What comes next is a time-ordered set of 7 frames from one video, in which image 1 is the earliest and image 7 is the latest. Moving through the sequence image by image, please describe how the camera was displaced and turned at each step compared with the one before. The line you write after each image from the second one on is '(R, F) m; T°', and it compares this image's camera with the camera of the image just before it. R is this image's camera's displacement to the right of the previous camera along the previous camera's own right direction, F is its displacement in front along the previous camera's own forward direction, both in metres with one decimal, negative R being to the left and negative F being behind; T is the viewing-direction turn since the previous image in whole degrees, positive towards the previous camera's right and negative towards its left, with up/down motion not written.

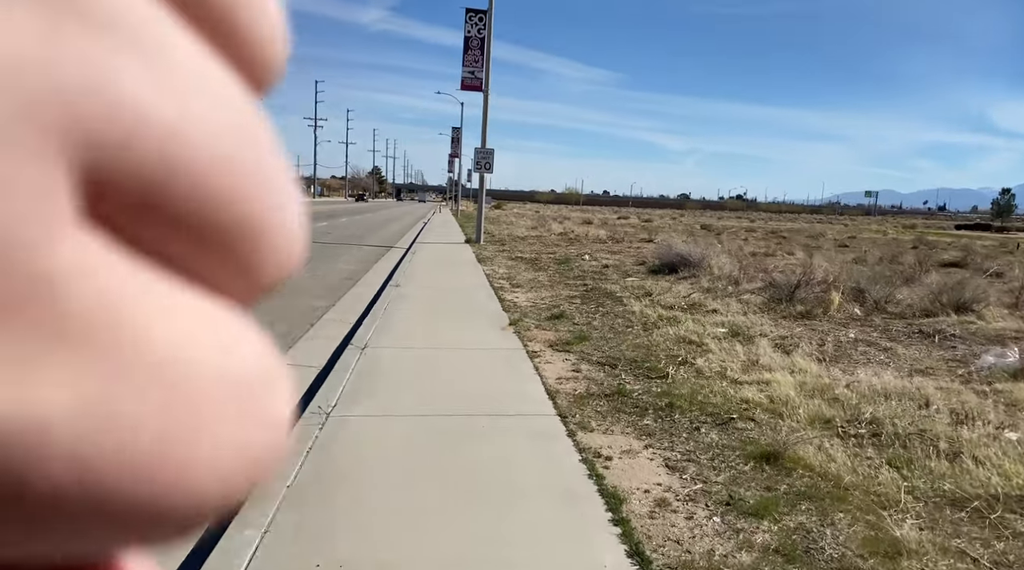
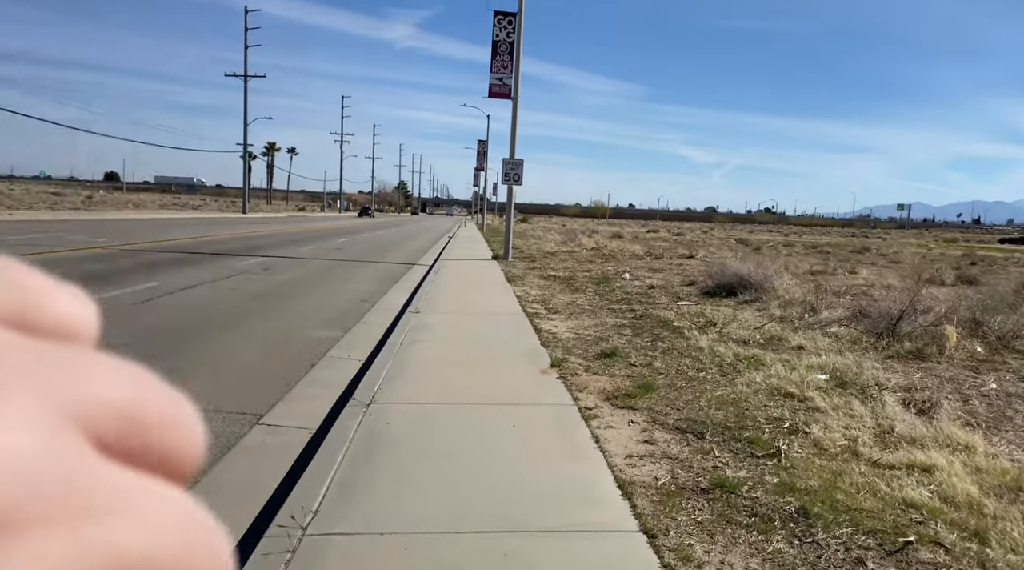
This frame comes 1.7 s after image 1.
(-0.2, +1.7) m; -2°
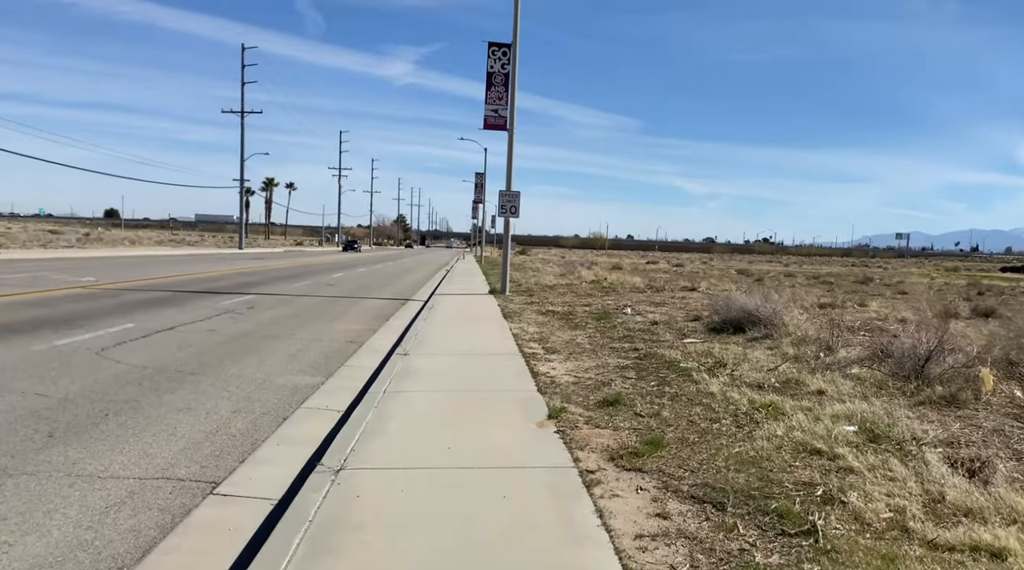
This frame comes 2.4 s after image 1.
(+0.1, +0.7) m; 0°
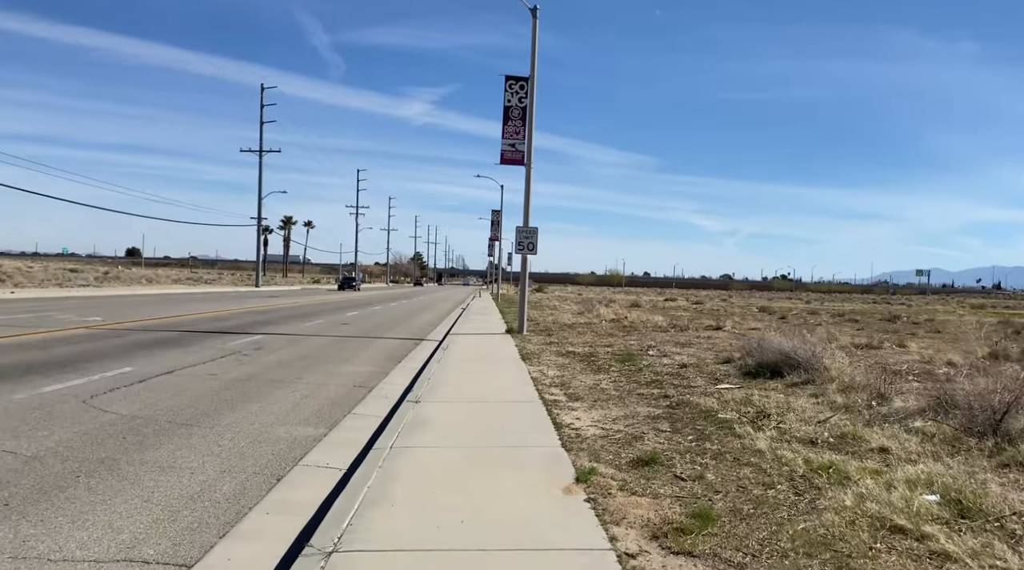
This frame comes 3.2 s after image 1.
(0.0, +0.8) m; -1°
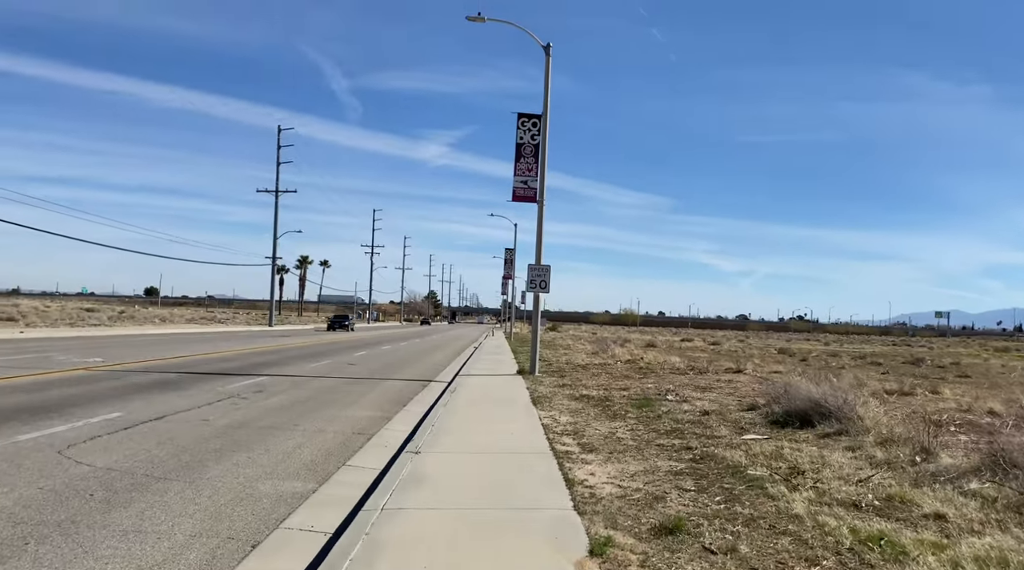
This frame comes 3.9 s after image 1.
(+0.1, +0.7) m; -1°
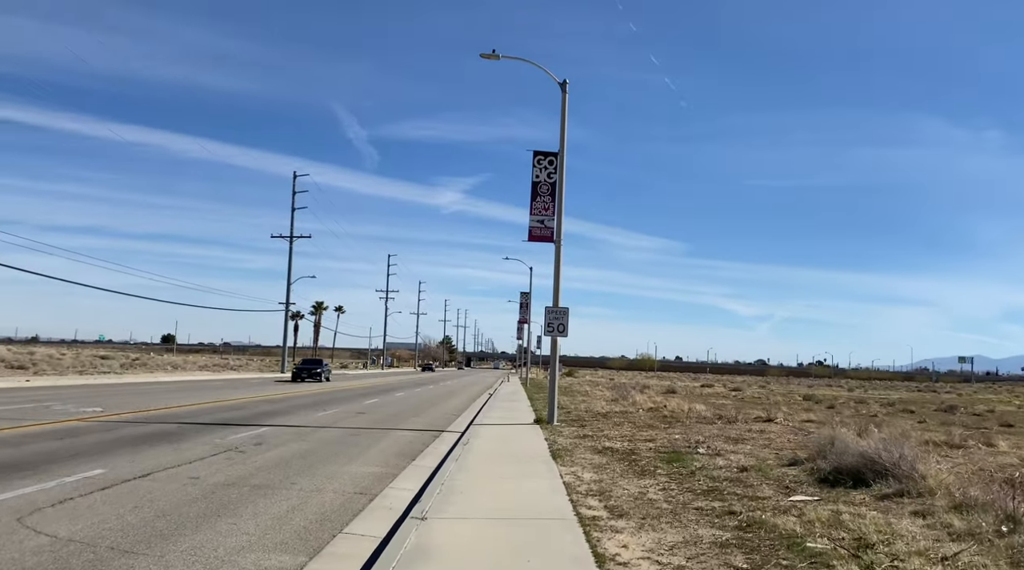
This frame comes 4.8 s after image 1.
(0.0, +0.9) m; -1°
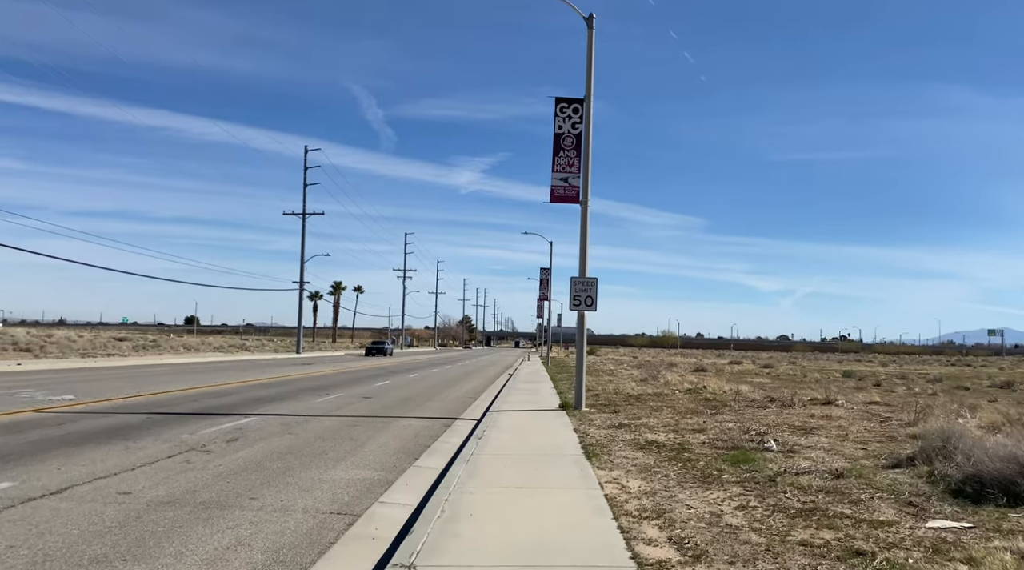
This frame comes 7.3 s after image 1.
(0.0, +2.6) m; -2°
